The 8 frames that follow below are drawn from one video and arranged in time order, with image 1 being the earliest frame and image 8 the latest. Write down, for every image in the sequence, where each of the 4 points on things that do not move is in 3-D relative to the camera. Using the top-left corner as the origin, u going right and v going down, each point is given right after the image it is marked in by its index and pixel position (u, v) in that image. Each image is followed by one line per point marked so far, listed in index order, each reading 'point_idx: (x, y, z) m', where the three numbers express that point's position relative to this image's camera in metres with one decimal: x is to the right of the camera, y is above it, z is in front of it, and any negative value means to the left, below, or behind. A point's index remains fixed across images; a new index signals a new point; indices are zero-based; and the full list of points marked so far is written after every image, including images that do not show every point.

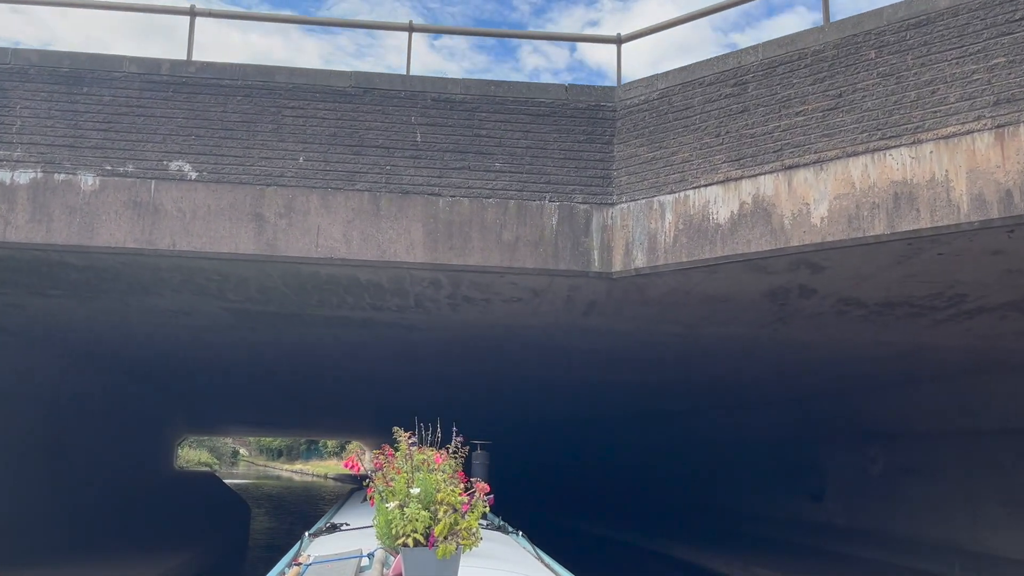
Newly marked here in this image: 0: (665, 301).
0: (+1.9, -0.2, +9.8) m
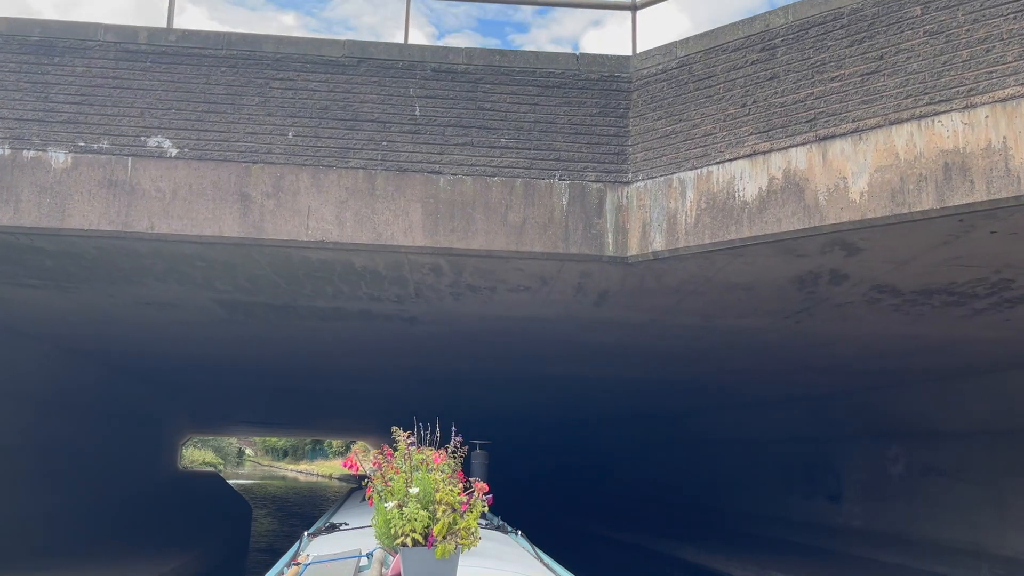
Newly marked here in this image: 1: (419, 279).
0: (+1.9, 0.0, +9.1) m
1: (-1.1, +0.1, +9.0) m
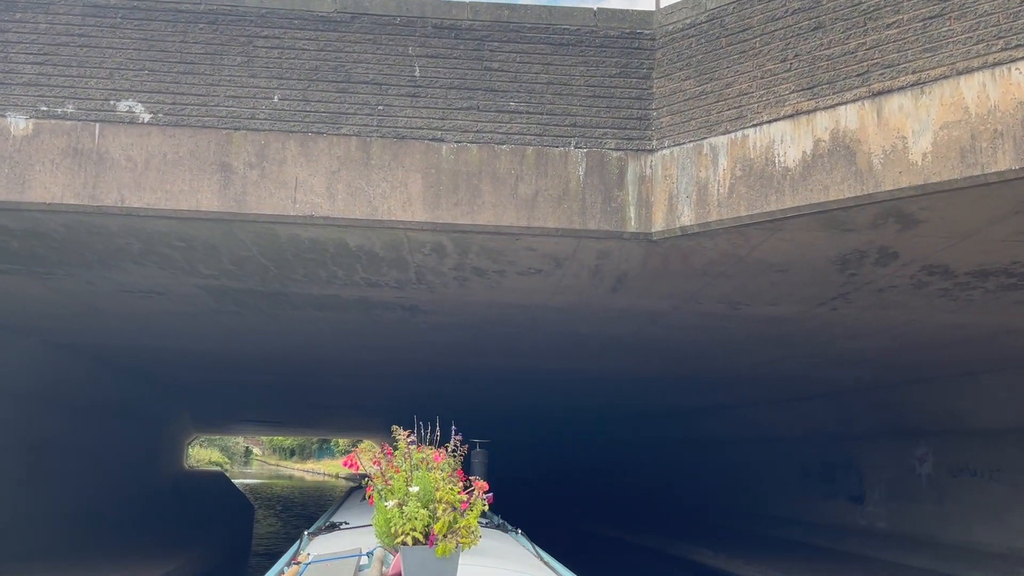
0: (+2.1, +0.2, +8.2) m
1: (-1.0, +0.3, +8.2) m
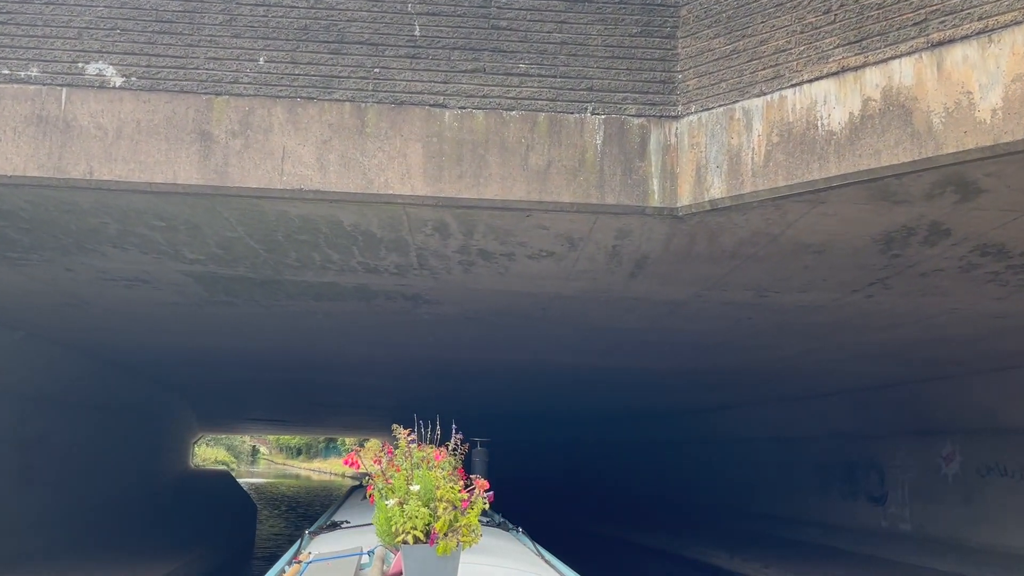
0: (+2.1, +0.3, +7.5) m
1: (-0.9, +0.4, +7.5) m
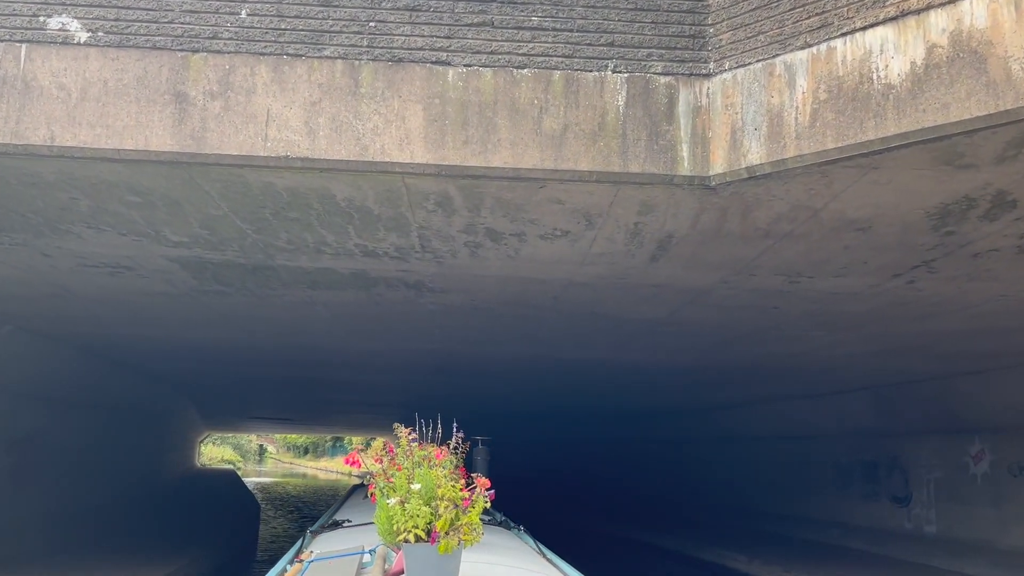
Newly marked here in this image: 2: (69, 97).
0: (+2.2, +0.5, +6.8) m
1: (-0.8, +0.6, +6.8) m
2: (-3.2, +1.4, +5.7) m
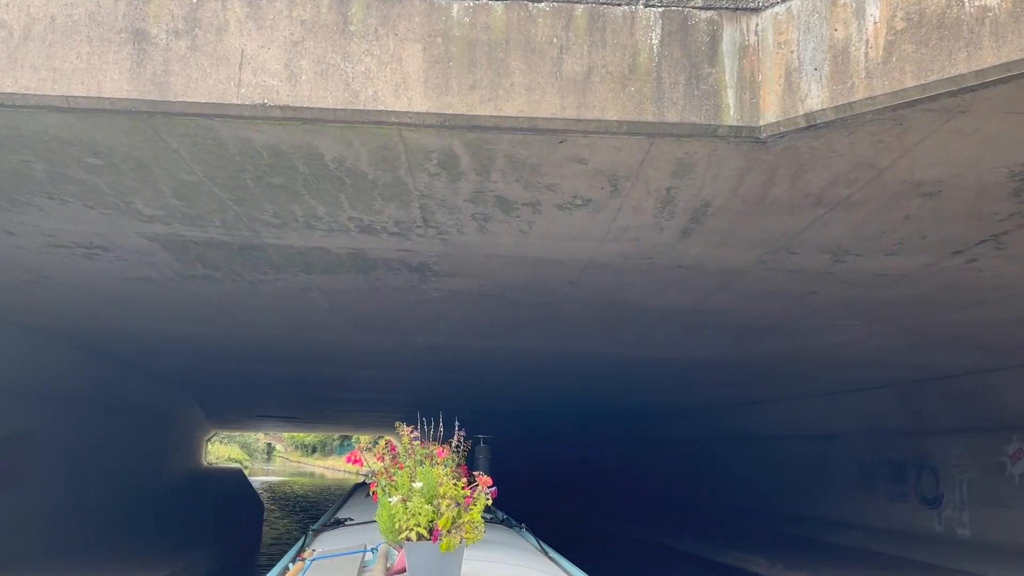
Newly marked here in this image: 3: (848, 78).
0: (+2.3, +0.7, +5.9) m
1: (-0.7, +0.8, +6.0) m
2: (-3.1, +1.5, +4.9) m
3: (+1.9, +1.2, +4.6) m
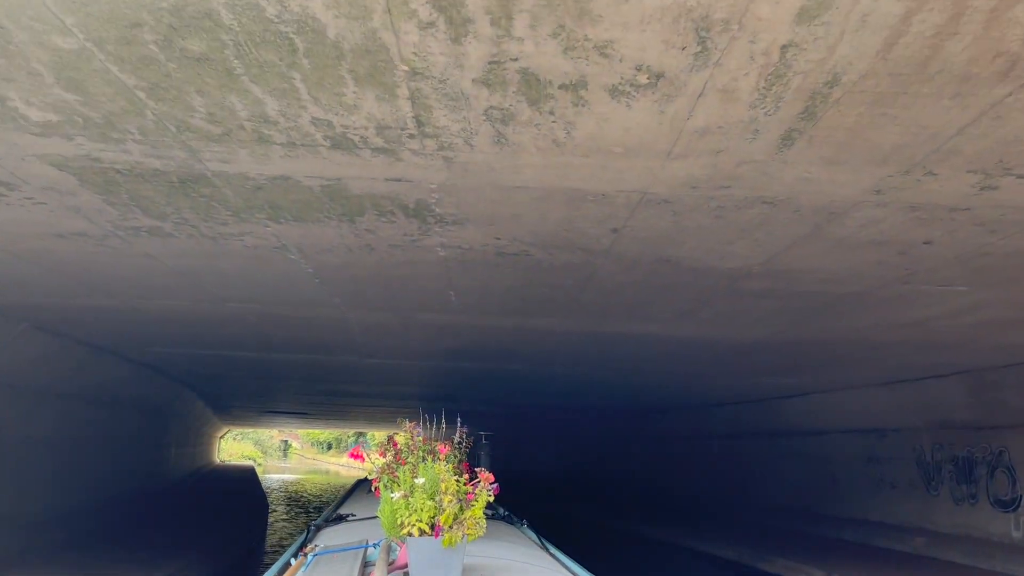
0: (+2.5, +1.1, +3.9) m
1: (-0.5, +1.2, +4.0) m
2: (-2.9, +1.9, +2.9) m
3: (+2.1, +1.6, +2.5) m
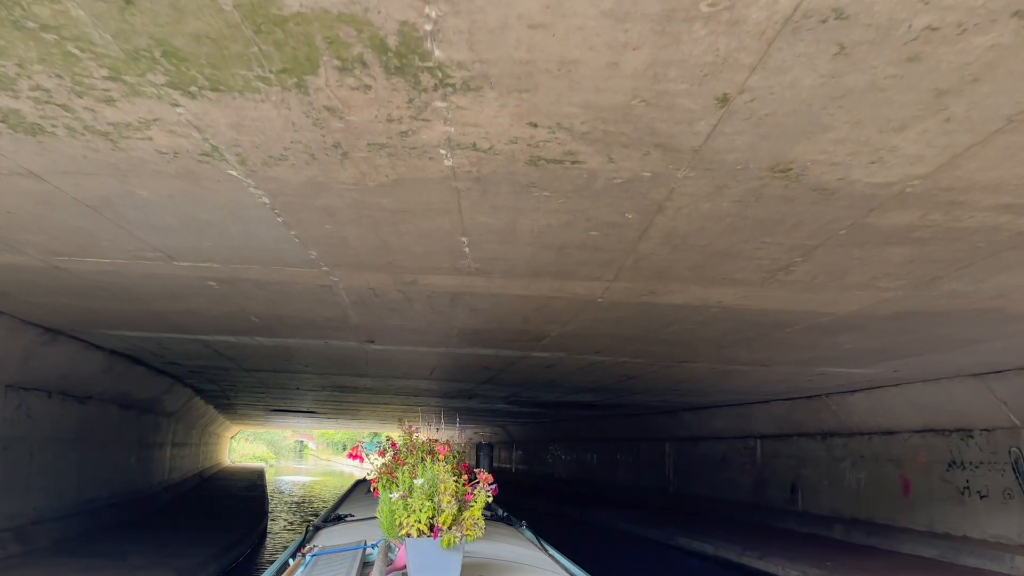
0: (+2.7, +1.6, +1.2) m
1: (-0.3, +1.7, +1.4) m
2: (-2.8, +2.5, +0.4) m
3: (+2.2, +2.2, -0.2) m
